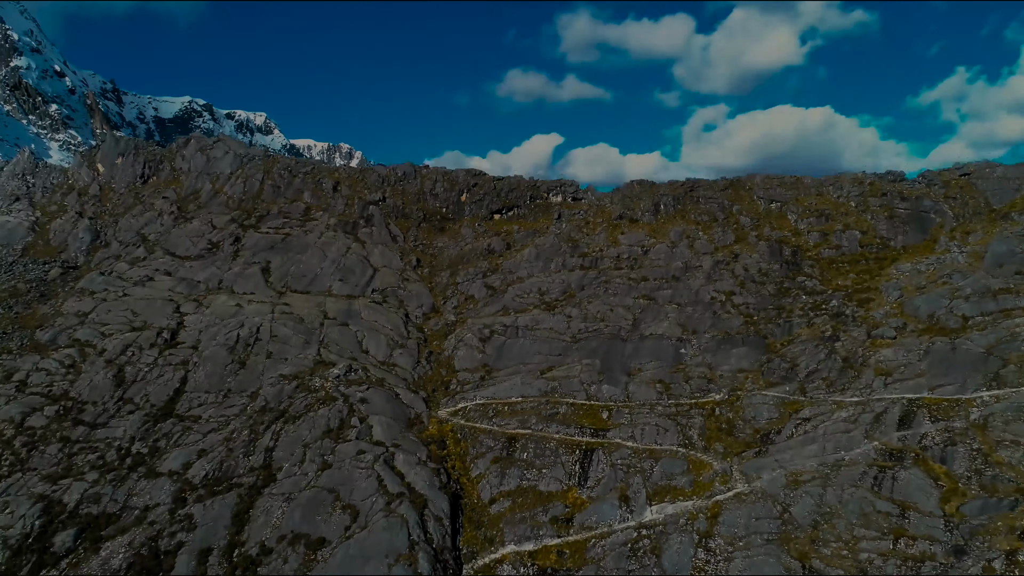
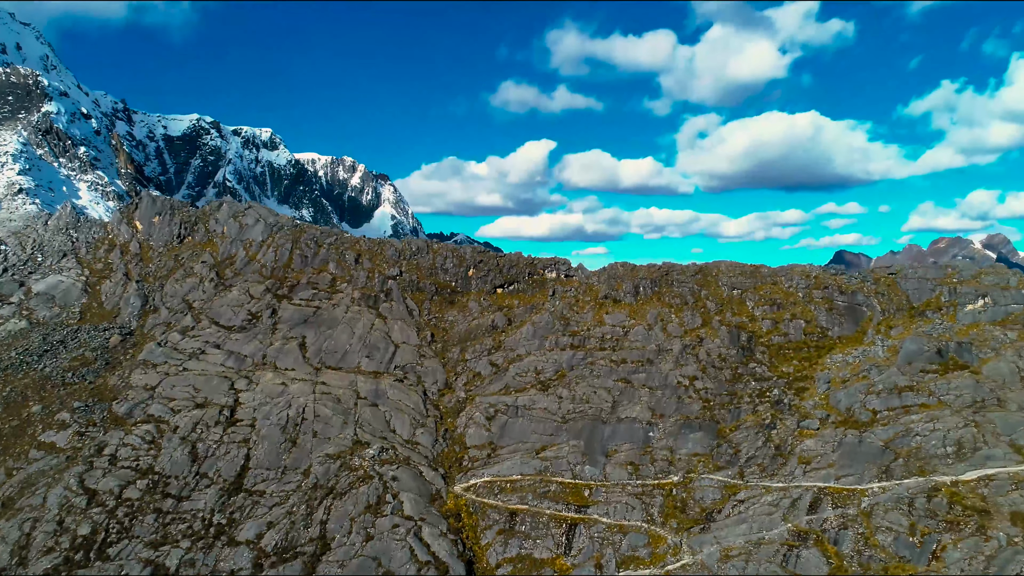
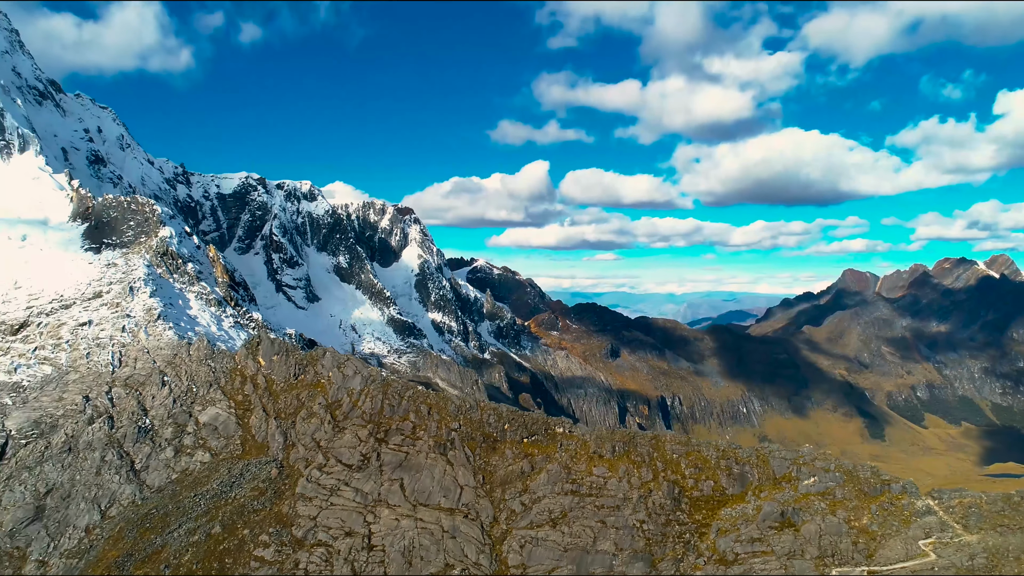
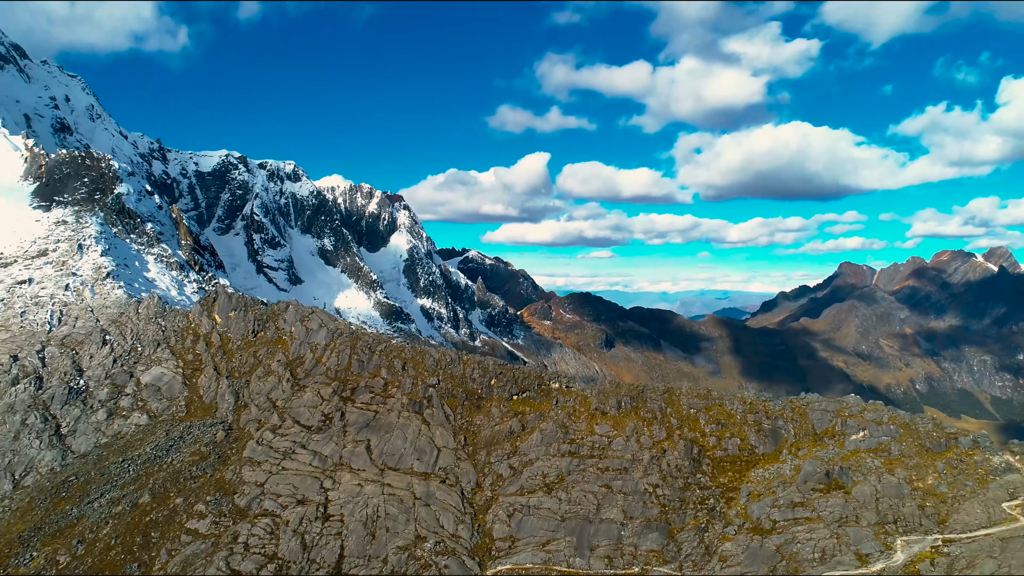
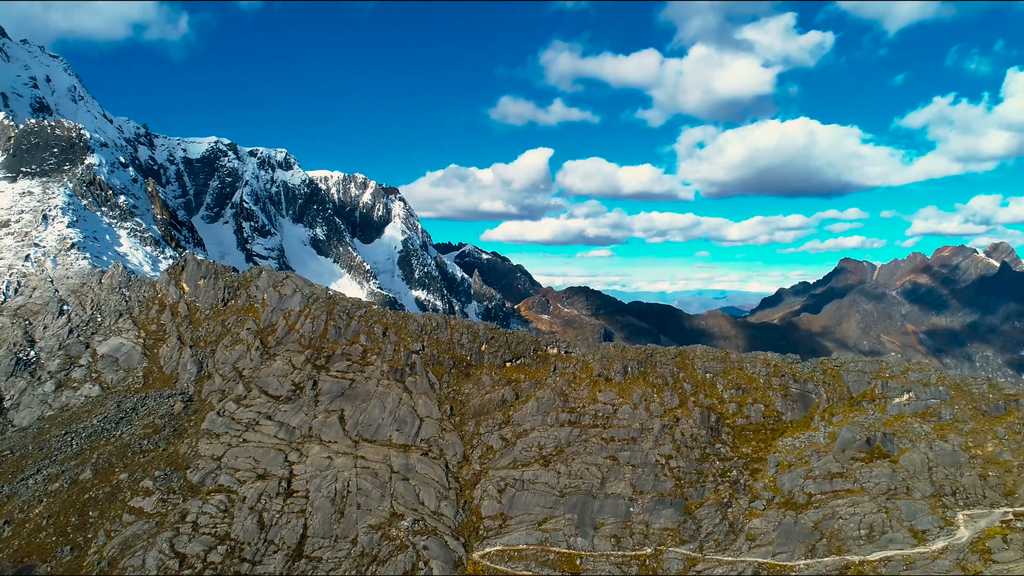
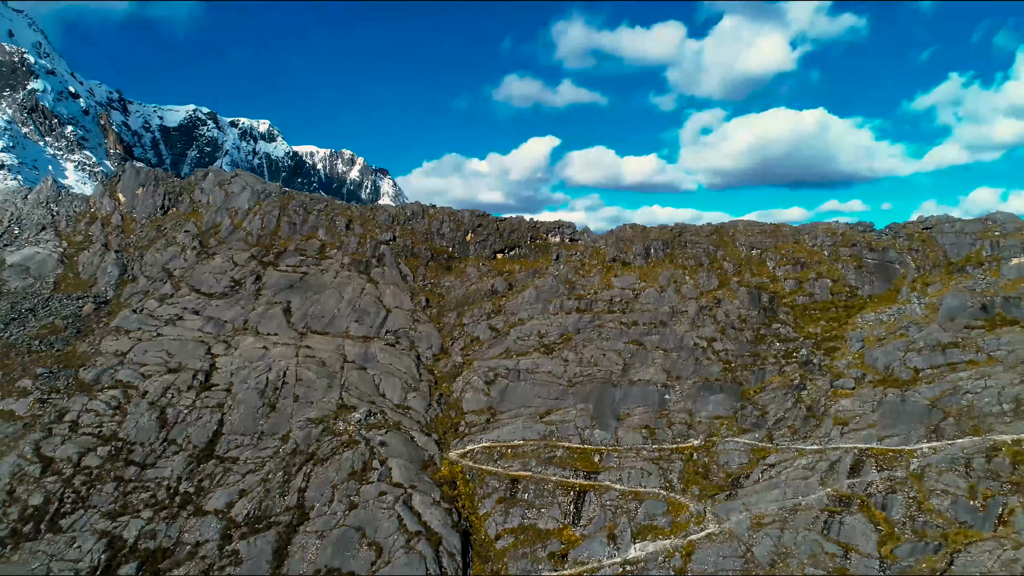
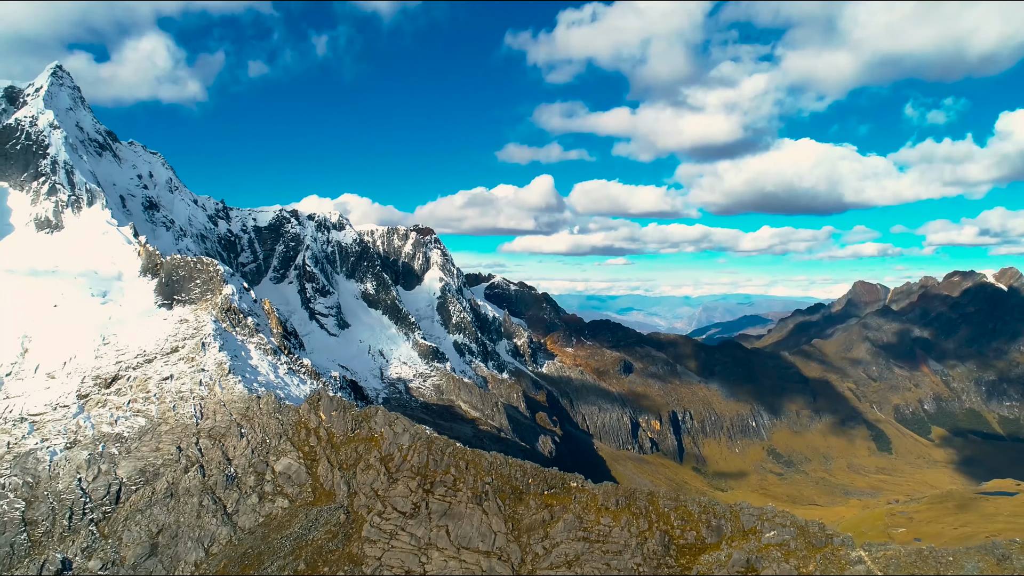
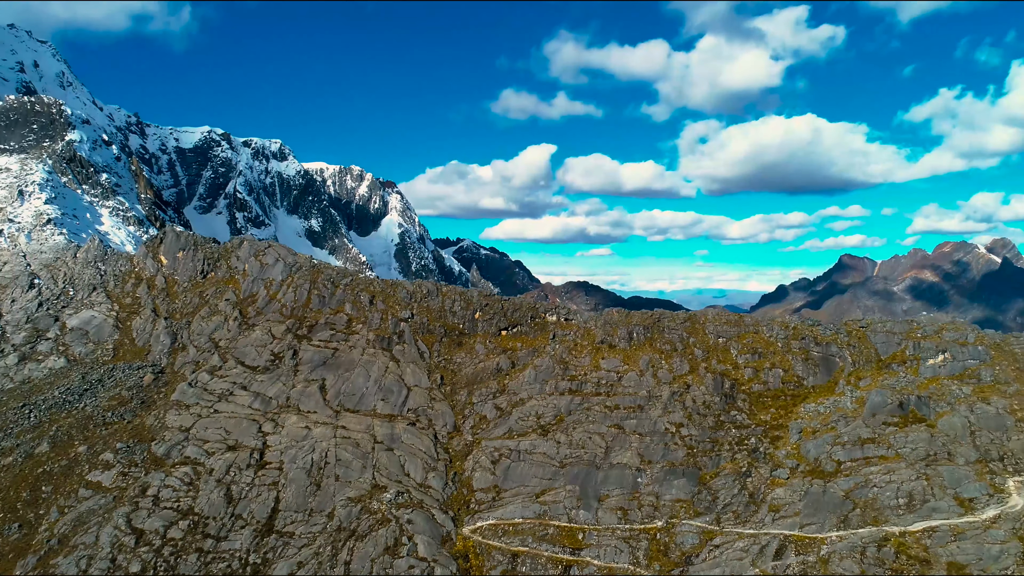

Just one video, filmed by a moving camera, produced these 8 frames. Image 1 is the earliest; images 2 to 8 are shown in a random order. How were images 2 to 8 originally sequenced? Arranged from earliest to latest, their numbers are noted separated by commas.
6, 2, 8, 5, 4, 3, 7
